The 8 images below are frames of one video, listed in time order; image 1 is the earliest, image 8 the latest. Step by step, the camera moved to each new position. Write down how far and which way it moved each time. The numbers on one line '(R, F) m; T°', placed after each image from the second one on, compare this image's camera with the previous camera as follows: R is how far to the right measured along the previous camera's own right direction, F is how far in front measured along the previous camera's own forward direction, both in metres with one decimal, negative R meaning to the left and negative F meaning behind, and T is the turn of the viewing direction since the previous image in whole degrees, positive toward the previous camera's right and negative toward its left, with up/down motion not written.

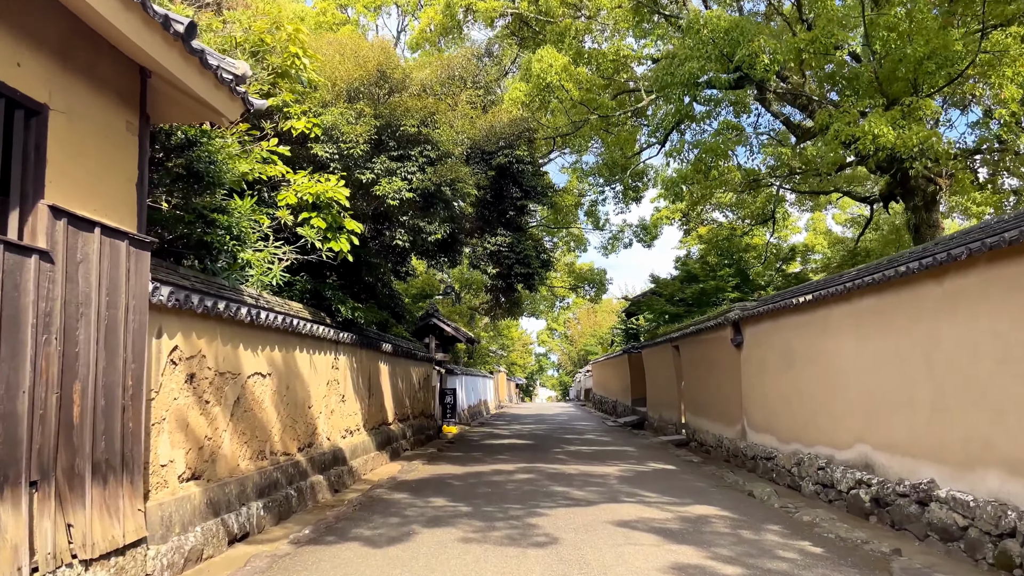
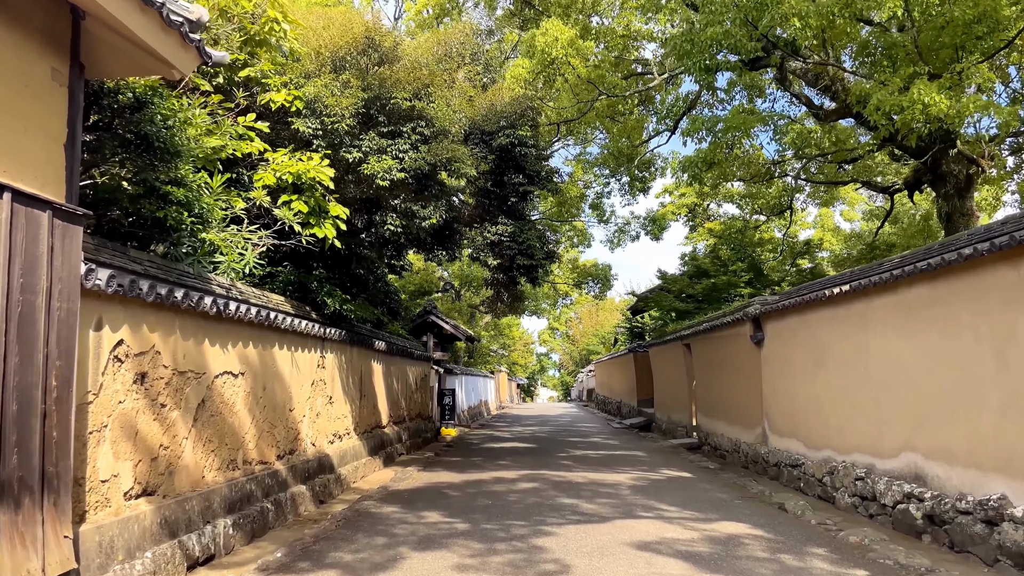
(0.0, +0.8) m; 0°
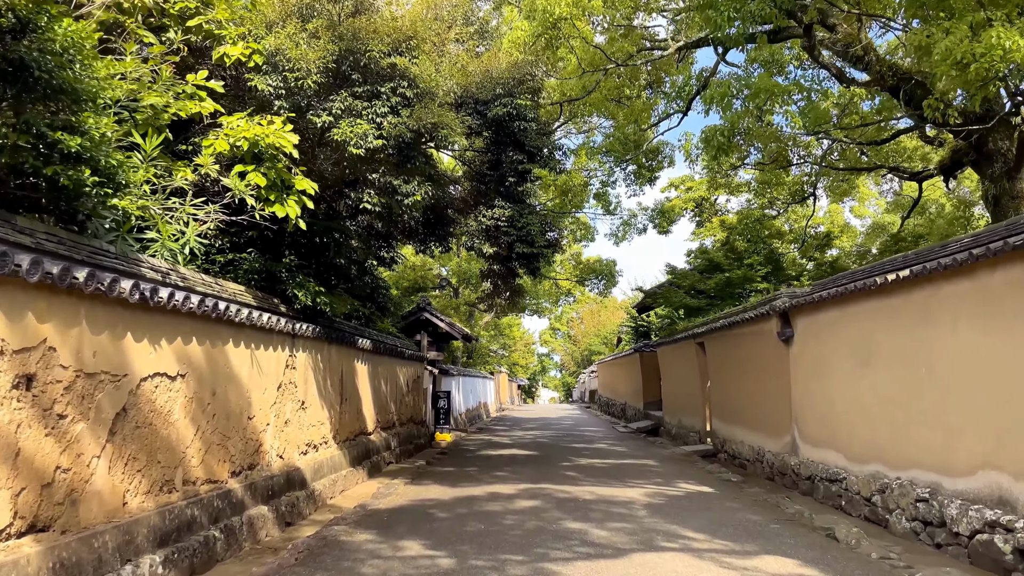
(0.0, +1.1) m; 0°
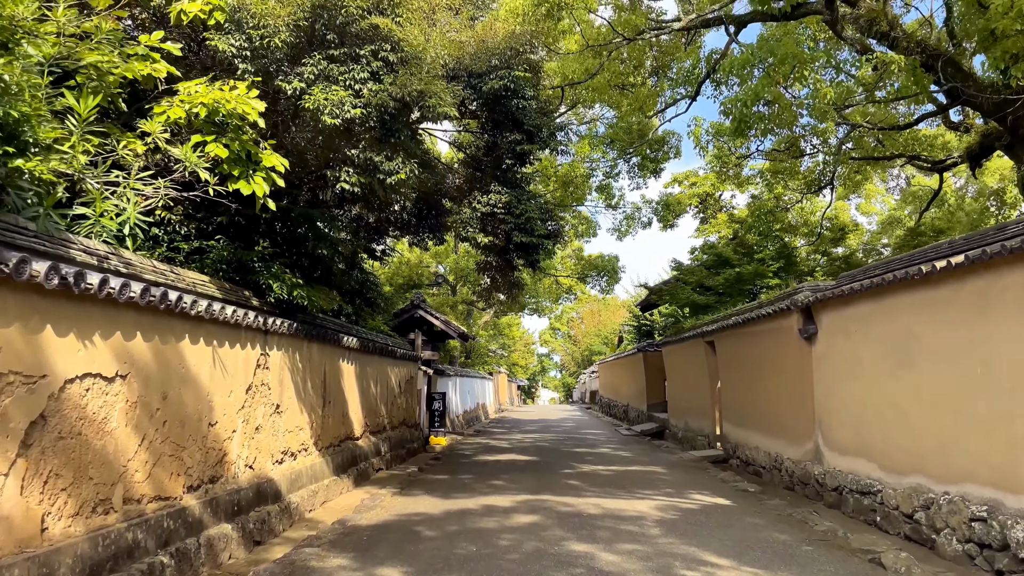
(0.0, +0.8) m; 0°
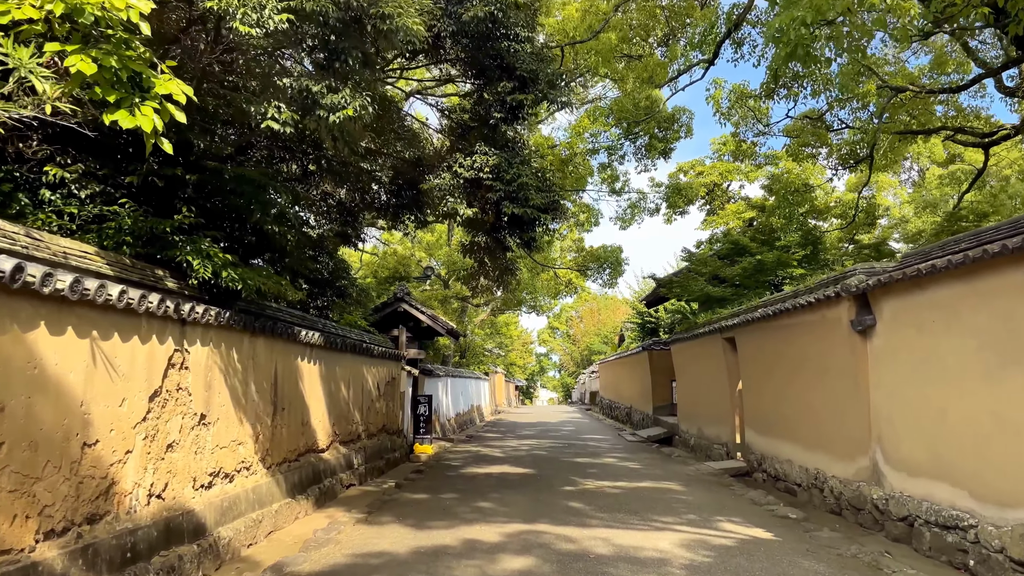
(+0.1, +1.5) m; 0°
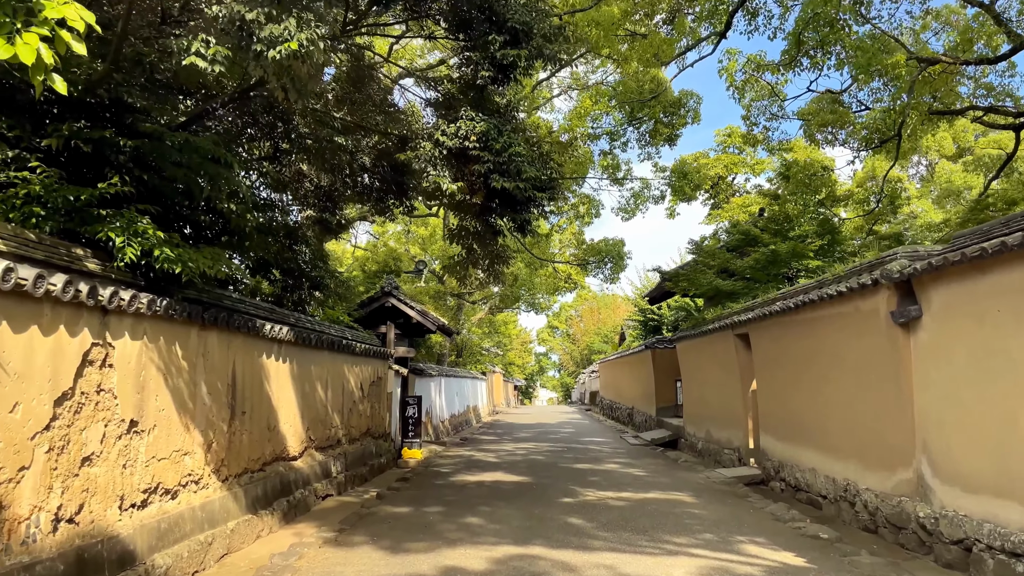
(+0.1, +0.9) m; 0°
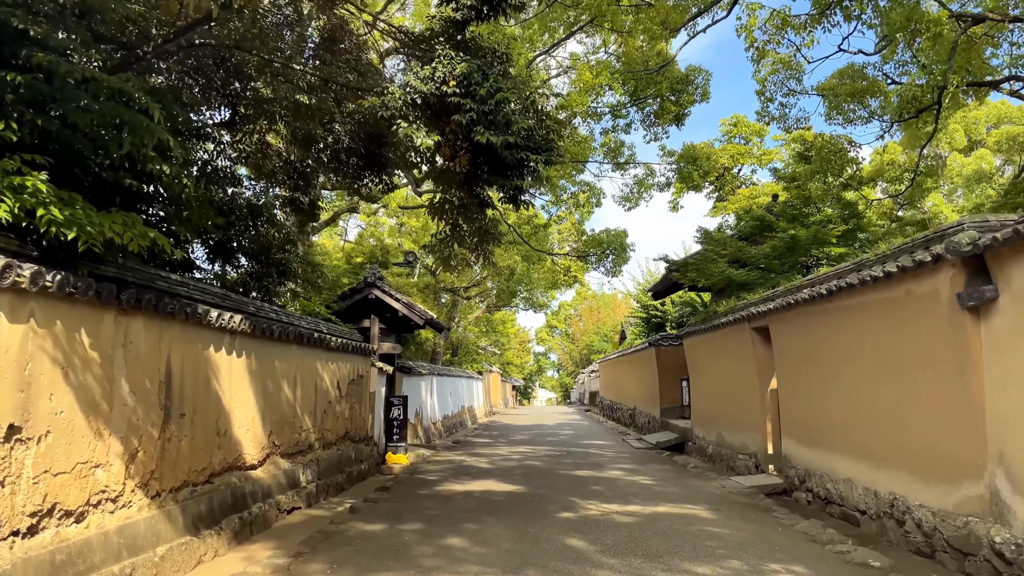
(+0.1, +1.0) m; 0°
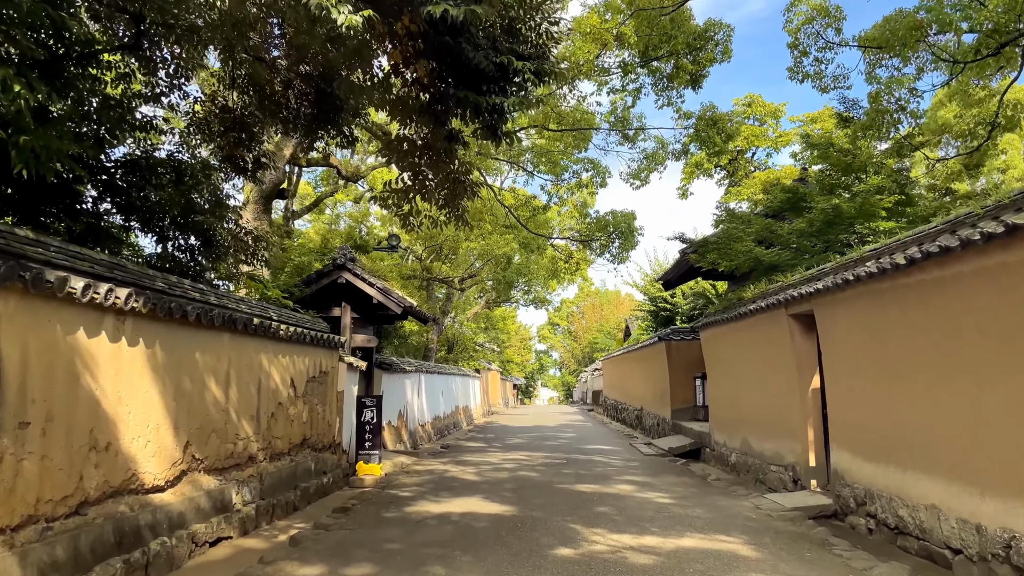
(+0.1, +1.6) m; 0°
